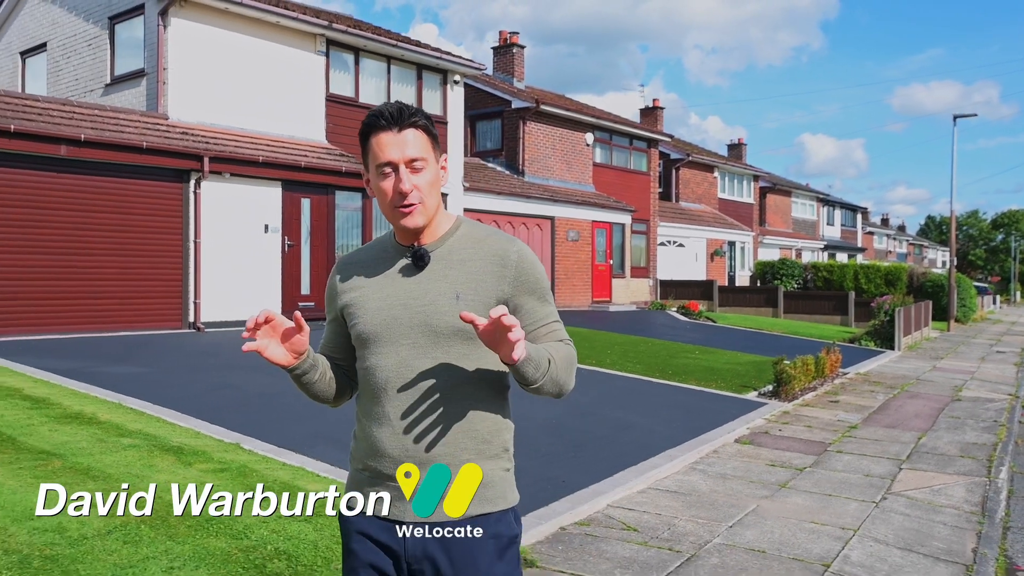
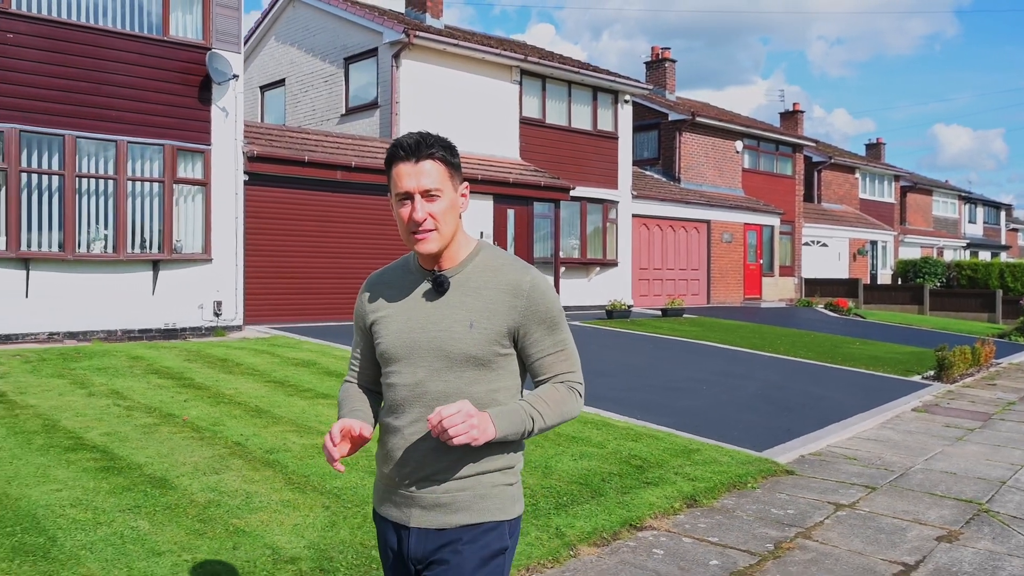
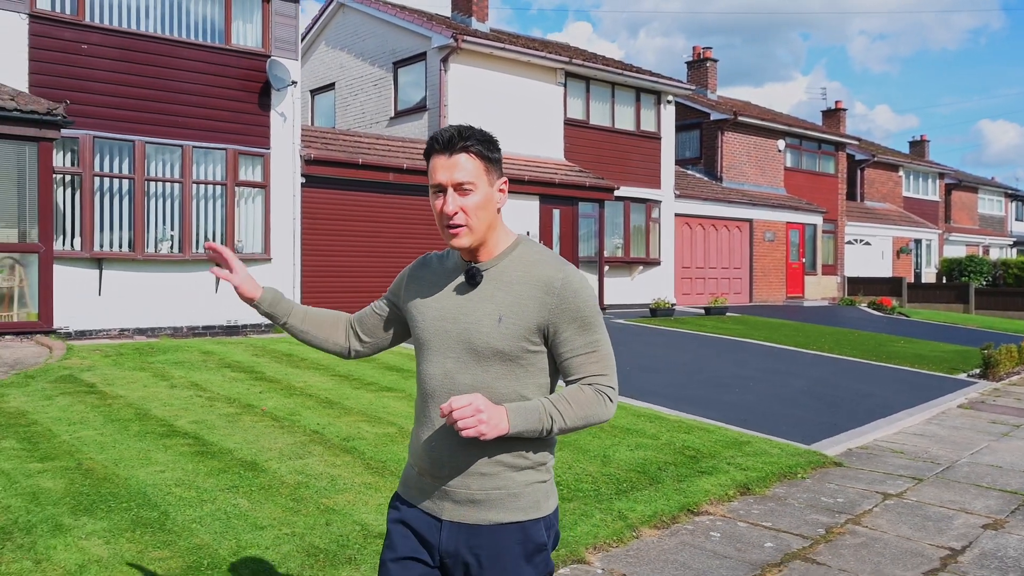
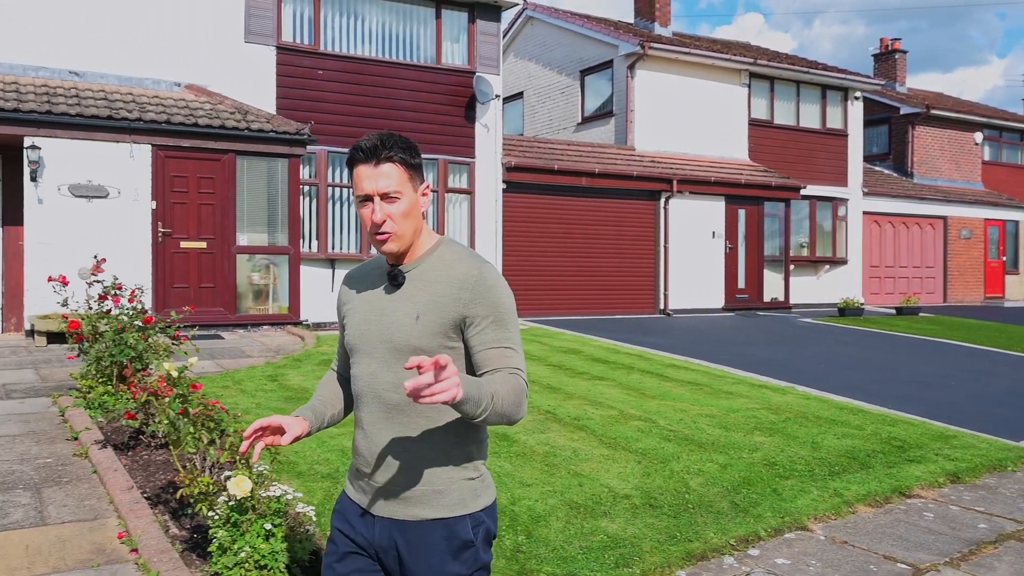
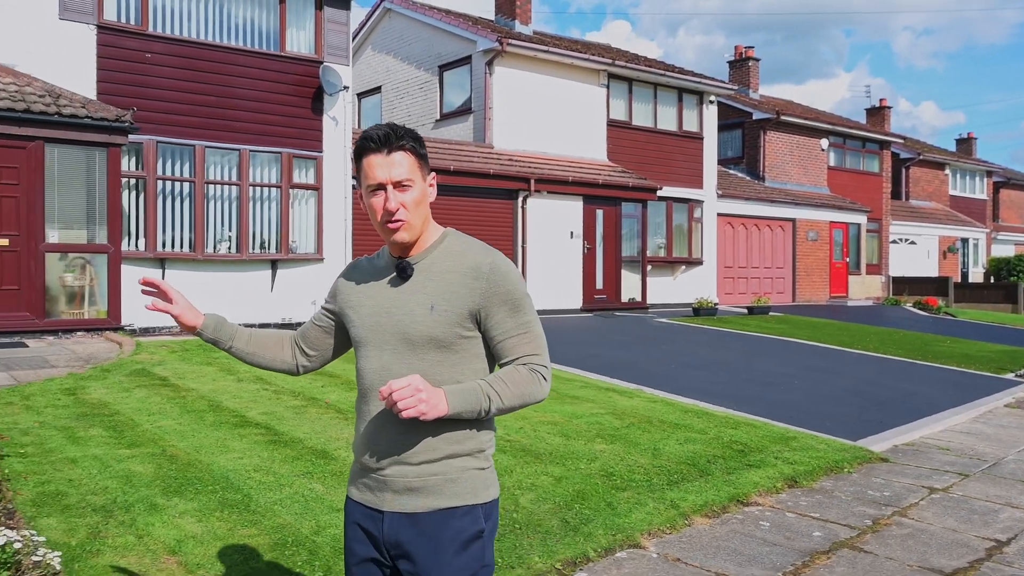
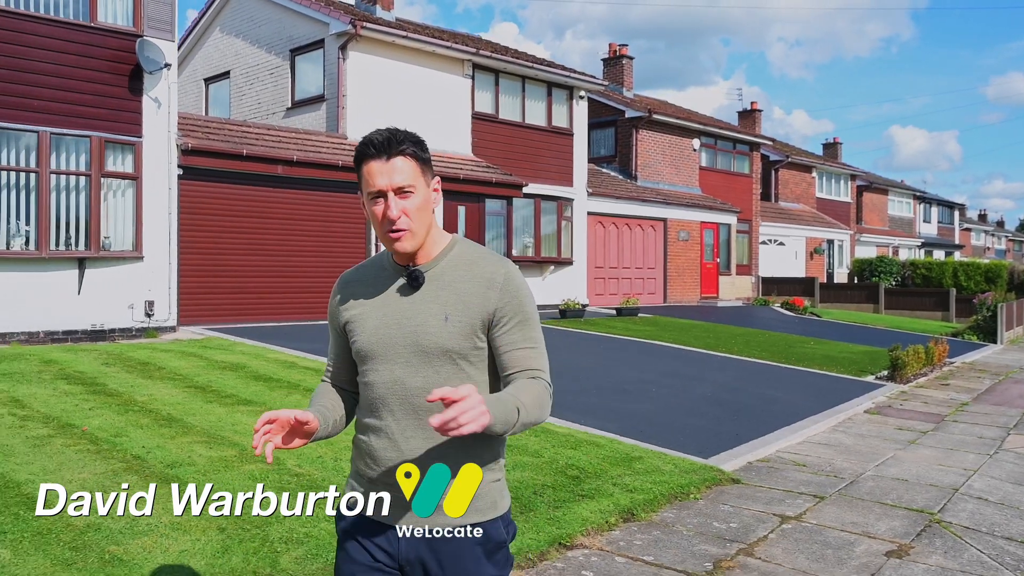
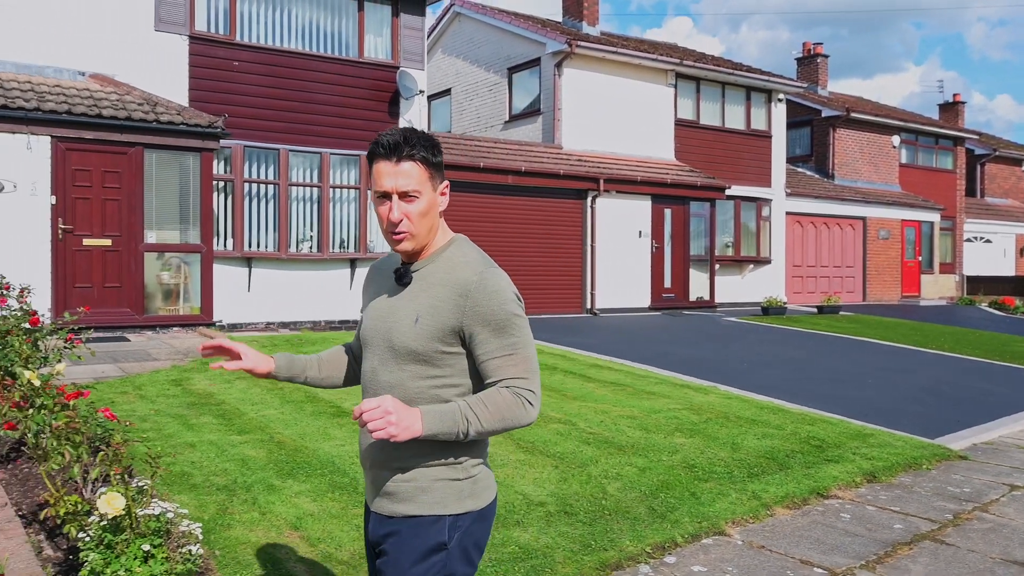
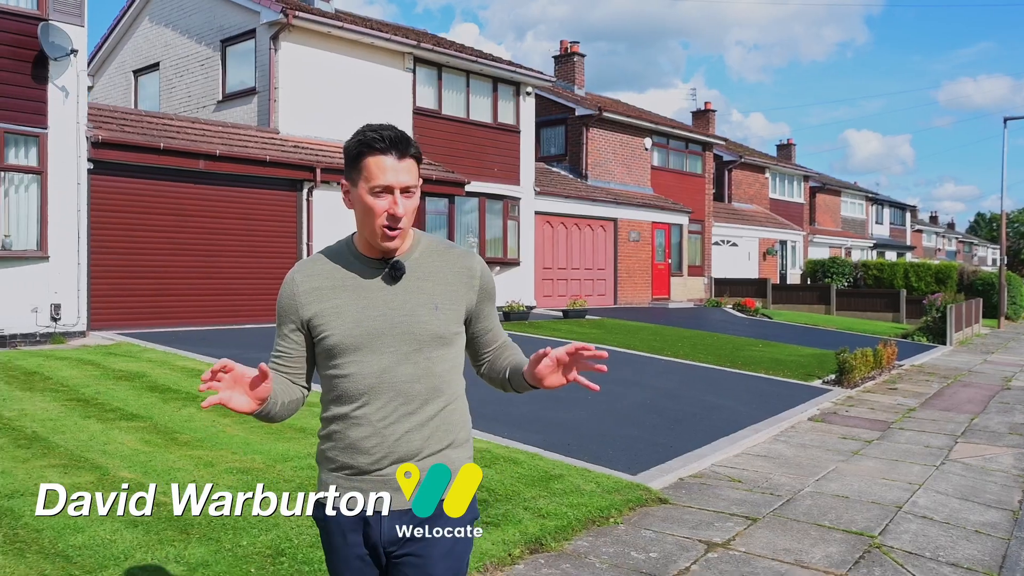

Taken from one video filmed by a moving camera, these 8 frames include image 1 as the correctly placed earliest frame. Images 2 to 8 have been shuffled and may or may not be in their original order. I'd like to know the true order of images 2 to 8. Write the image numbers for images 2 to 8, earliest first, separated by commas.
8, 6, 2, 3, 5, 7, 4
